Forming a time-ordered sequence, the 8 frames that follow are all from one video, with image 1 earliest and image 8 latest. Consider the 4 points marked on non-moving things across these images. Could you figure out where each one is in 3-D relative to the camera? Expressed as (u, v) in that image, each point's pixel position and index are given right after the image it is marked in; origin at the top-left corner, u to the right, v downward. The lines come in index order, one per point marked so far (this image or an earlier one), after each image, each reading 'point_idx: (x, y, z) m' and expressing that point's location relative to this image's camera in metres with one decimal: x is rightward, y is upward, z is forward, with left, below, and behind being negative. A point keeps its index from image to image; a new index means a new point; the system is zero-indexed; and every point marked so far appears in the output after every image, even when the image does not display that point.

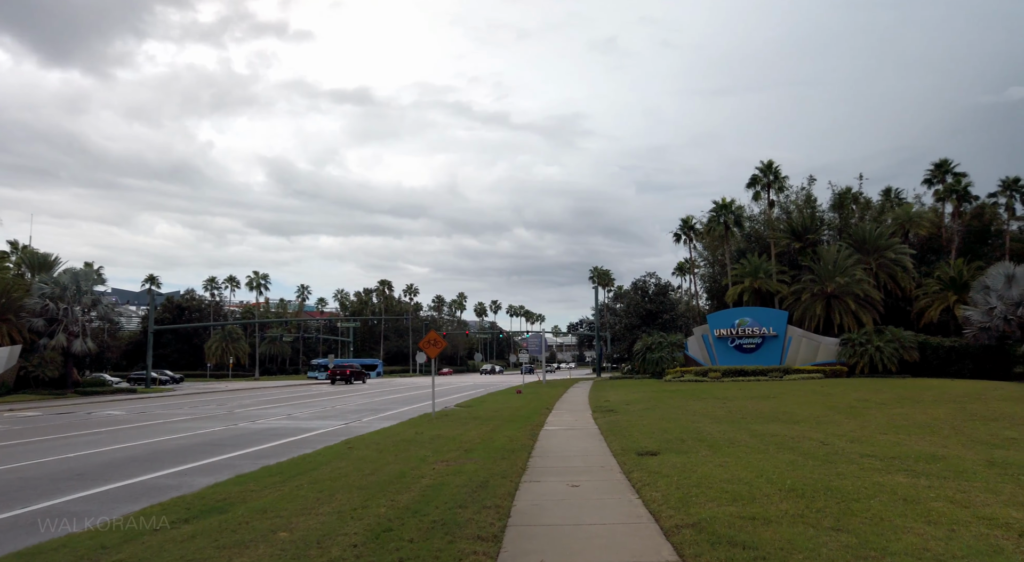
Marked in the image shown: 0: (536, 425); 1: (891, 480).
0: (+0.8, -4.8, +18.1) m
1: (+4.4, -2.3, +6.3) m
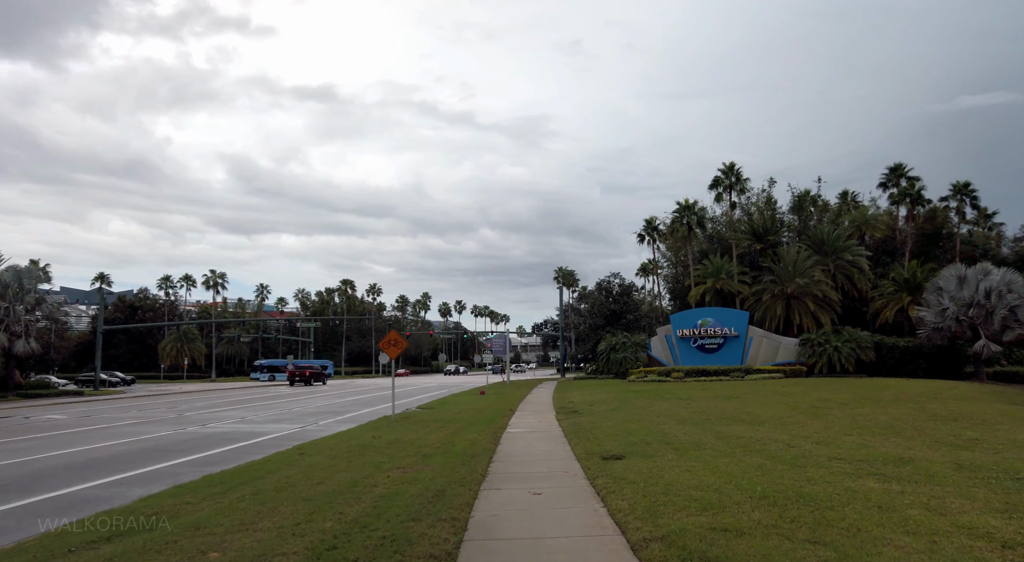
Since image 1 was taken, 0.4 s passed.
0: (-0.4, -4.7, +17.6) m
1: (+3.9, -2.3, +6.0) m
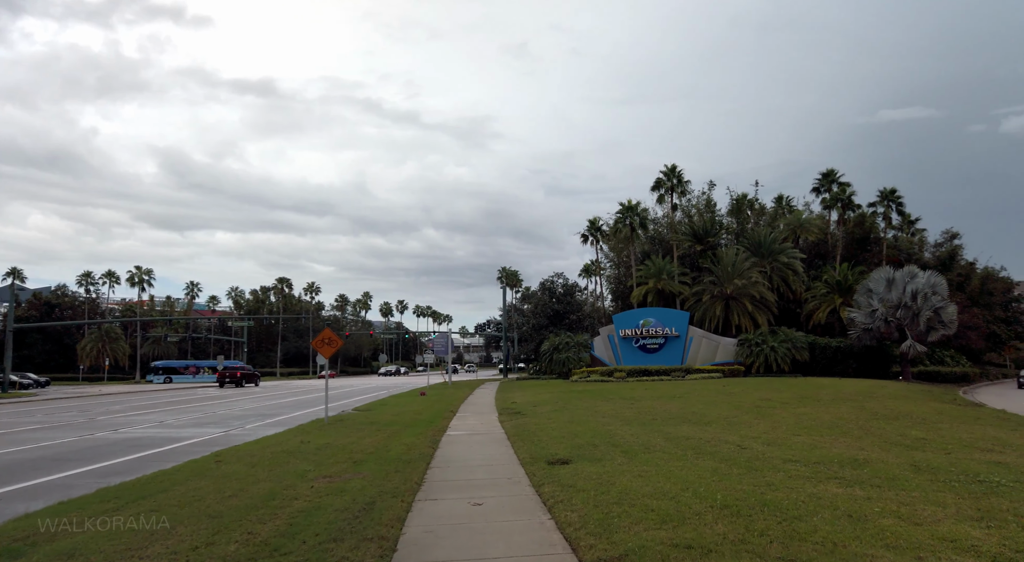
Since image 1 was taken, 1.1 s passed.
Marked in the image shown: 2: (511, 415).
0: (-2.3, -4.5, +16.7) m
1: (+3.3, -2.2, +5.6) m
2: (-0.1, -4.7, +19.3) m
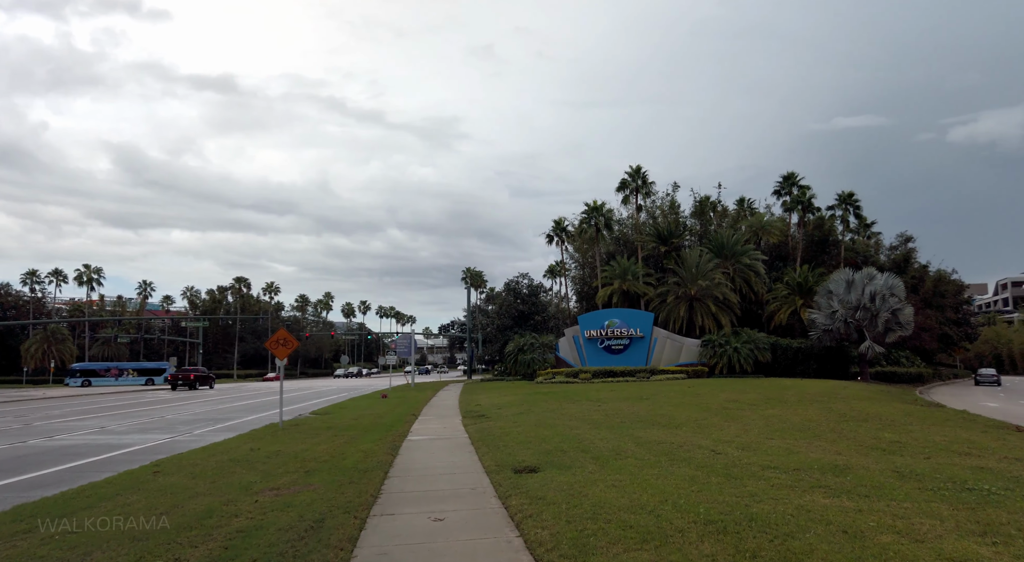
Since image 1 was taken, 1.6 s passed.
0: (-3.3, -4.5, +15.9) m
1: (+2.9, -2.1, +5.3) m
2: (-1.3, -4.7, +18.7) m
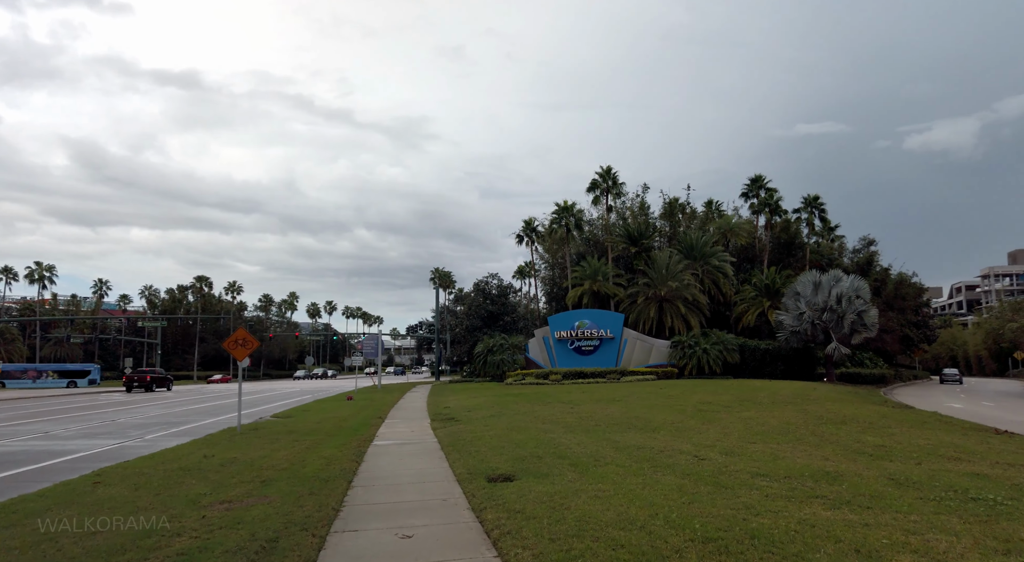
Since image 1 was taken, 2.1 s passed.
0: (-4.1, -4.4, +15.2) m
1: (+2.7, -2.1, +4.9) m
2: (-2.3, -4.7, +18.0) m
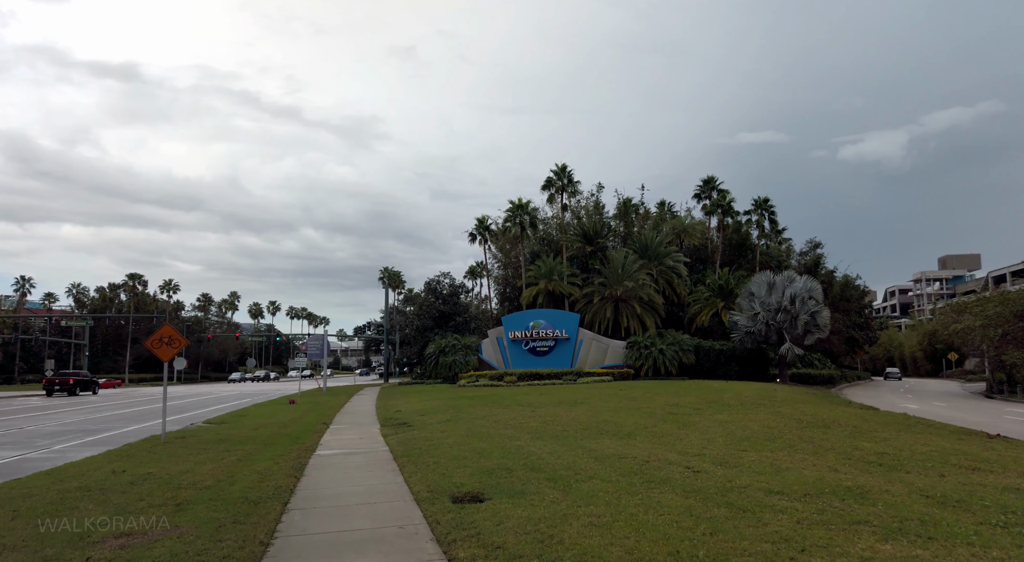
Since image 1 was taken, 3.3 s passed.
0: (-5.2, -4.2, +13.6) m
1: (+2.6, -1.9, +4.0) m
2: (-3.6, -4.5, +16.6) m
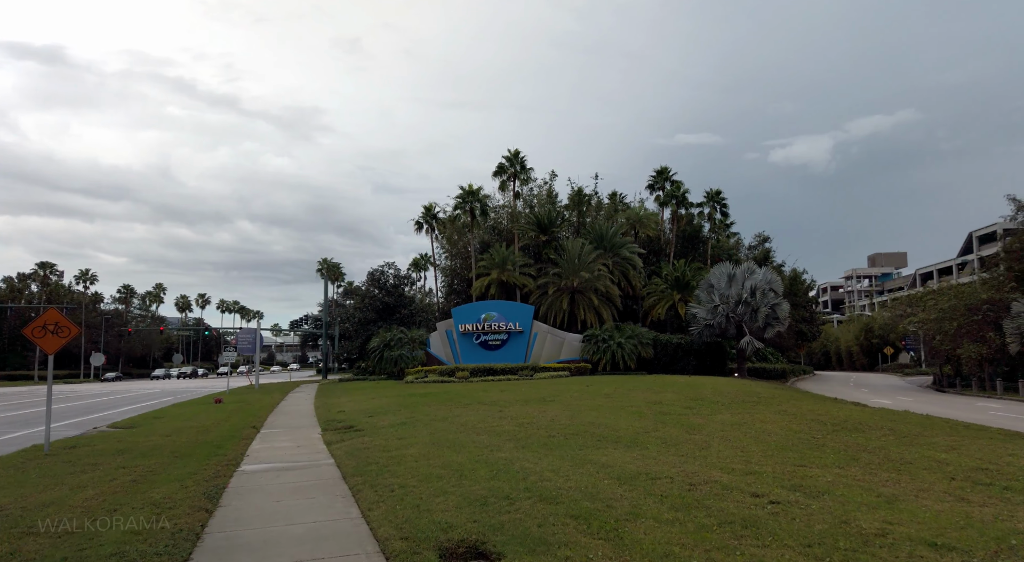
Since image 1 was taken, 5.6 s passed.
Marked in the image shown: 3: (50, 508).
0: (-5.7, -3.7, +10.9) m
1: (+3.0, -1.6, +2.1) m
2: (-4.4, -3.9, +14.1) m
3: (-6.4, -3.2, +7.7) m
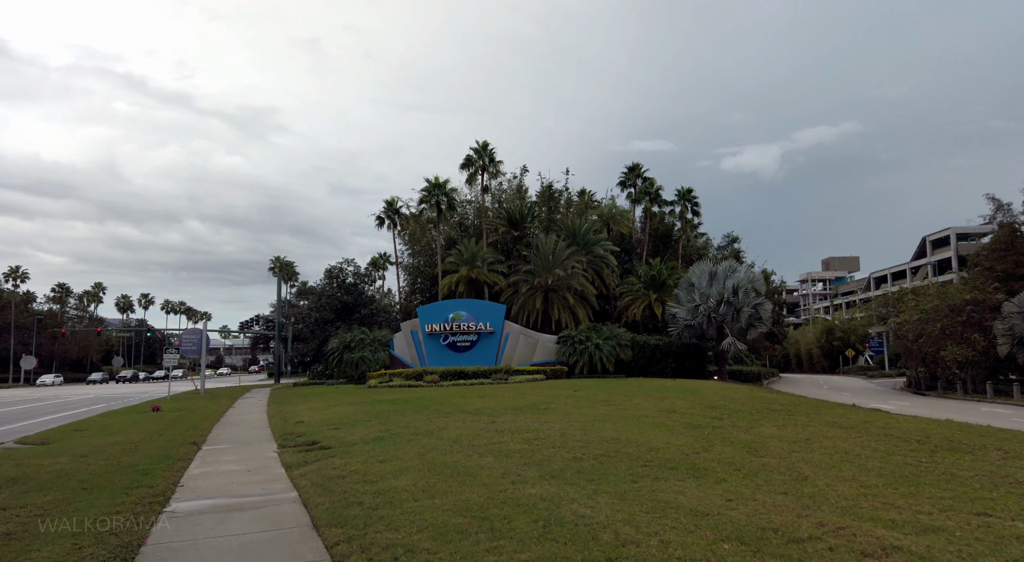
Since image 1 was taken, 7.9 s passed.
0: (-5.5, -3.4, +8.3) m
1: (+4.0, -1.4, +0.3) m
2: (-4.5, -3.6, +11.5) m
3: (-5.9, -2.9, +5.0) m
